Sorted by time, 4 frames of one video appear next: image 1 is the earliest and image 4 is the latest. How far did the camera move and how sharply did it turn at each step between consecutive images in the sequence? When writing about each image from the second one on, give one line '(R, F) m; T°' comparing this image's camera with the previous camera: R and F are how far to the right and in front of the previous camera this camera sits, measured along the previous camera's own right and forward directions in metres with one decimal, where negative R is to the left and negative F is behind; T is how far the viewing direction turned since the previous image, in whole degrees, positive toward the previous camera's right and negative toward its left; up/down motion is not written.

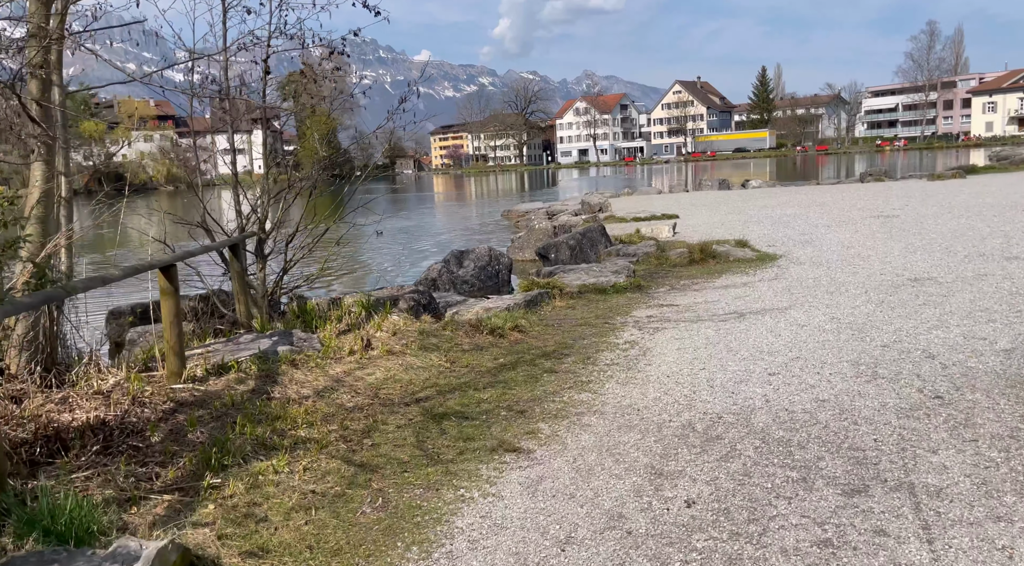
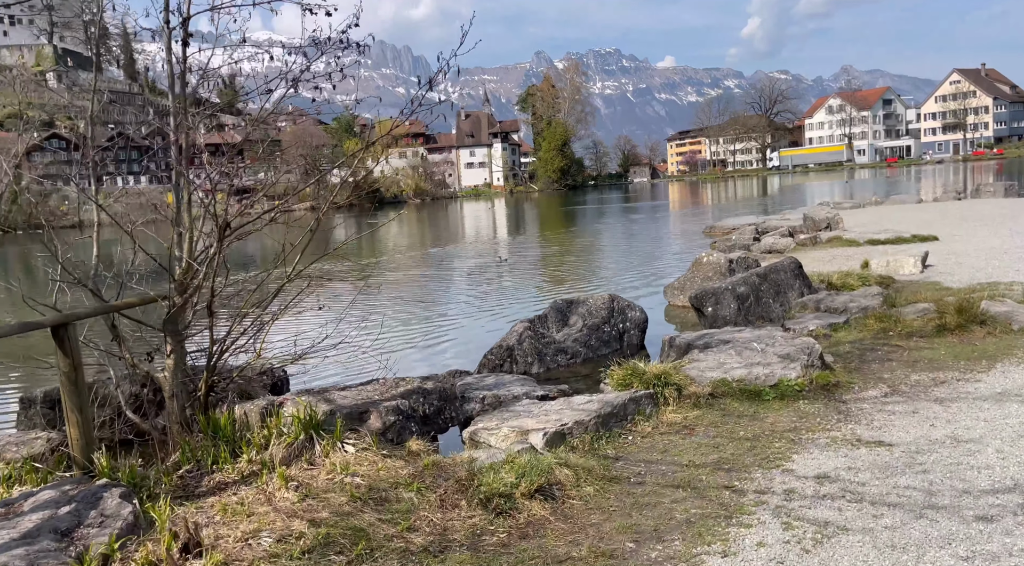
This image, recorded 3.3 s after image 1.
(+1.2, +4.8) m; -16°
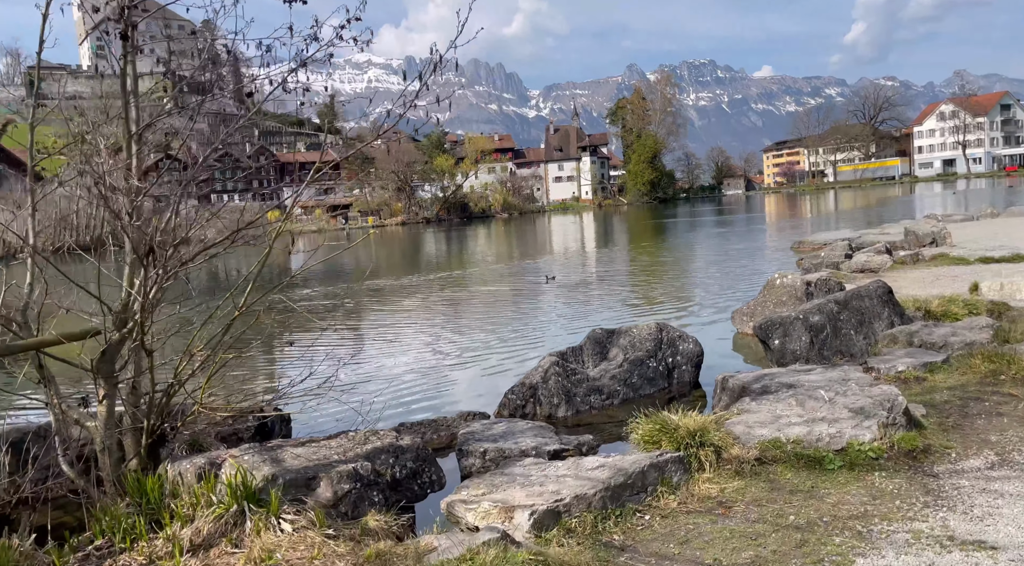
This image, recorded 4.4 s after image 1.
(+0.6, +1.3) m; -6°
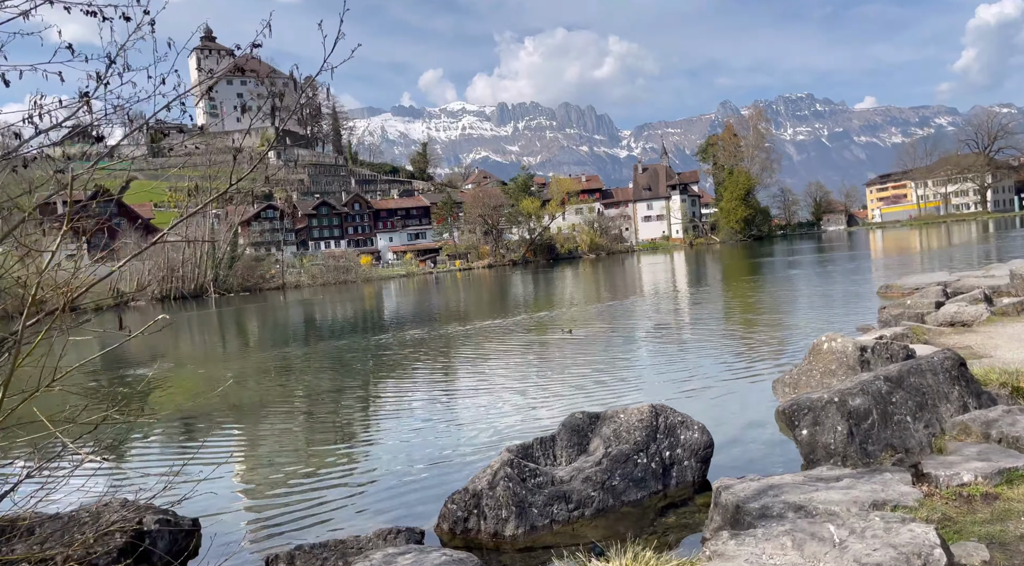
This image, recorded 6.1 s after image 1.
(+1.1, +1.6) m; -6°
